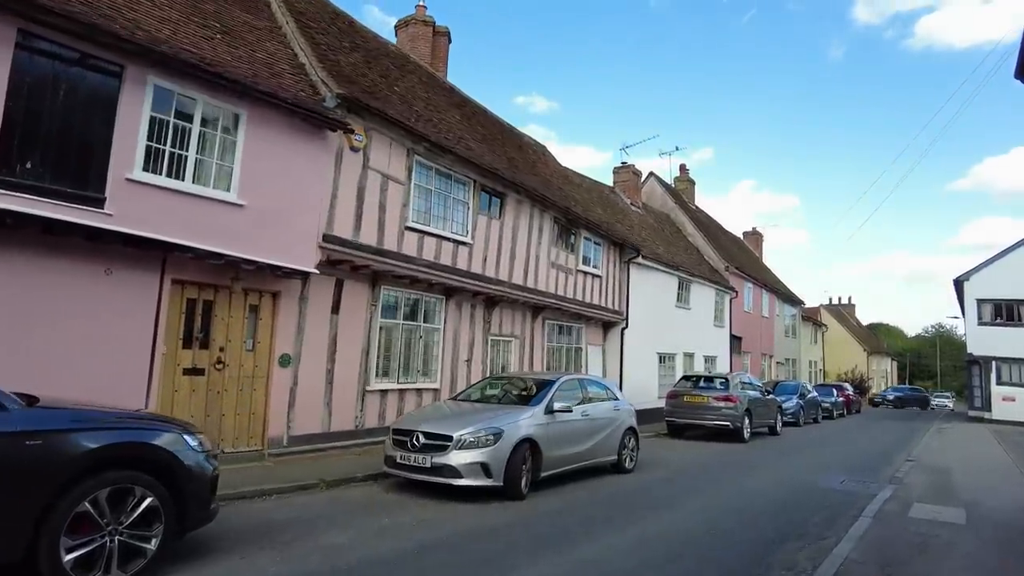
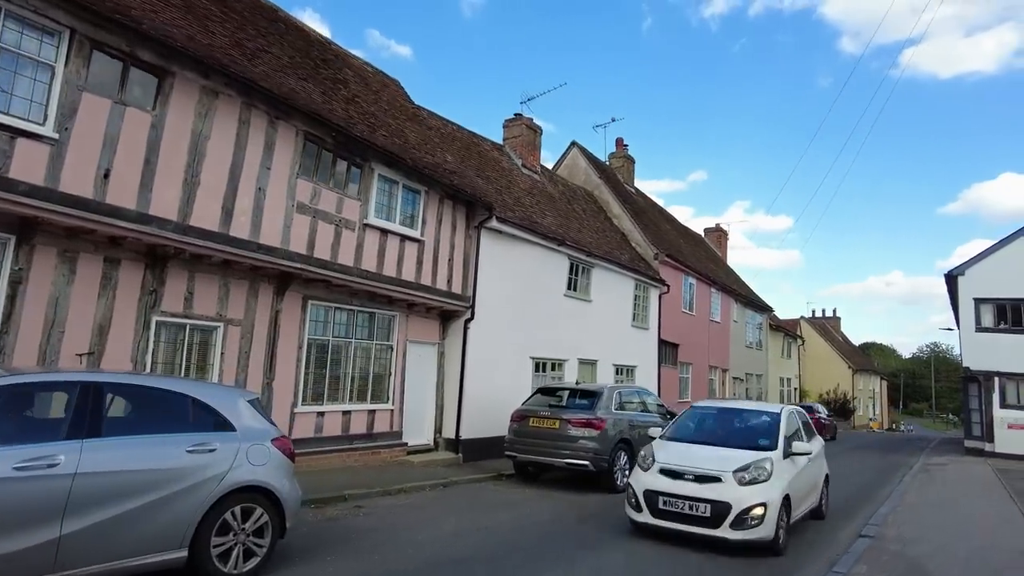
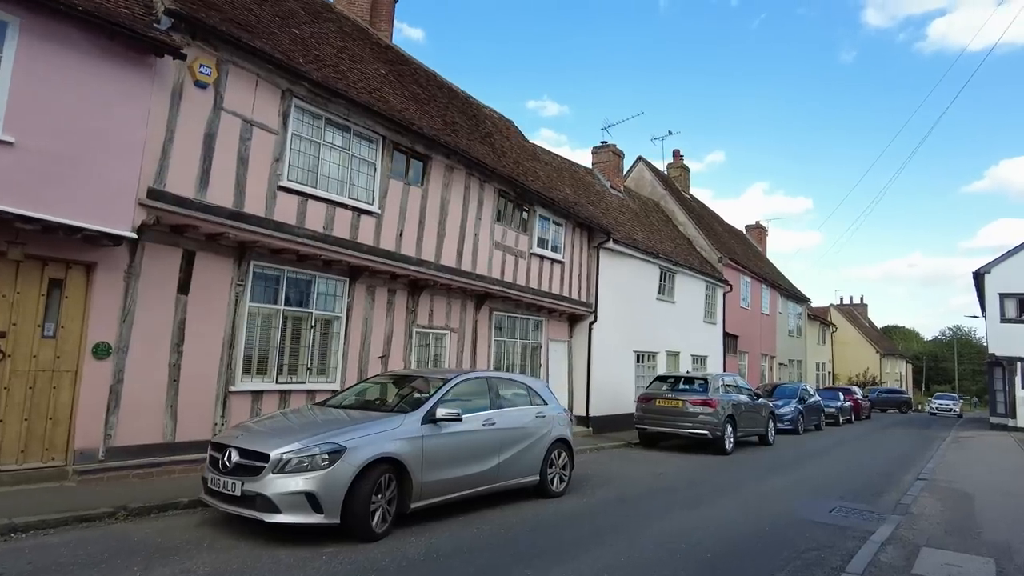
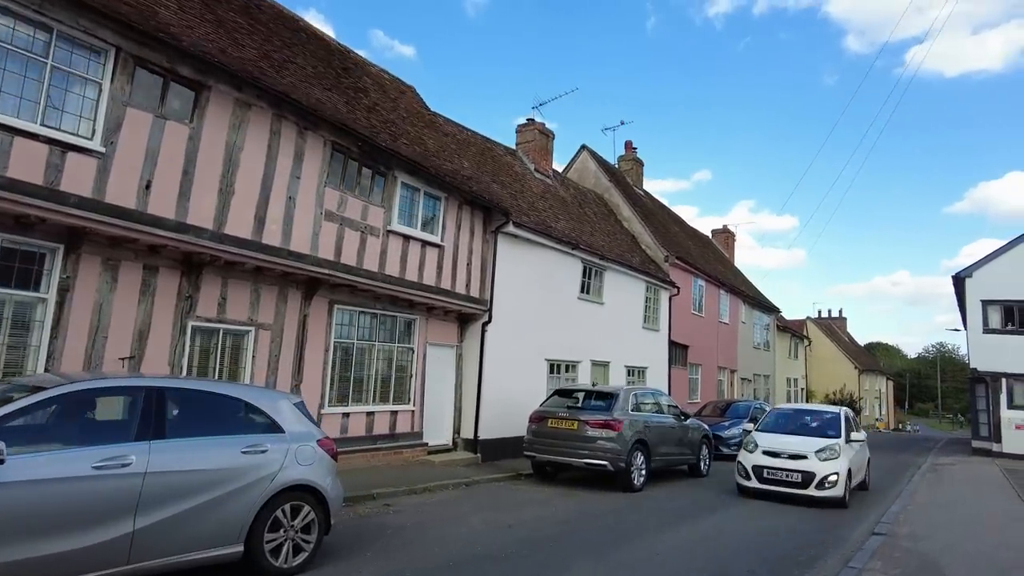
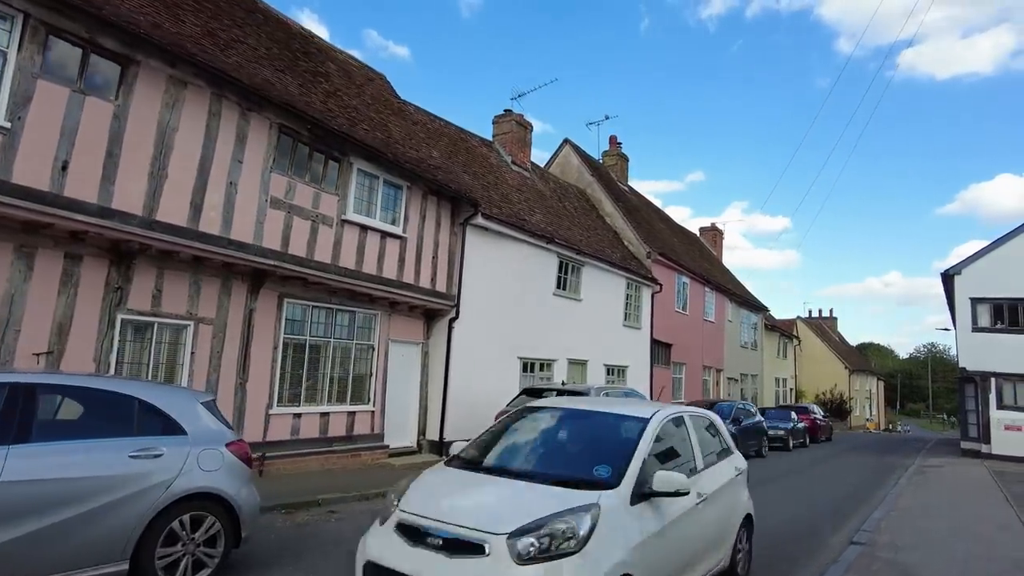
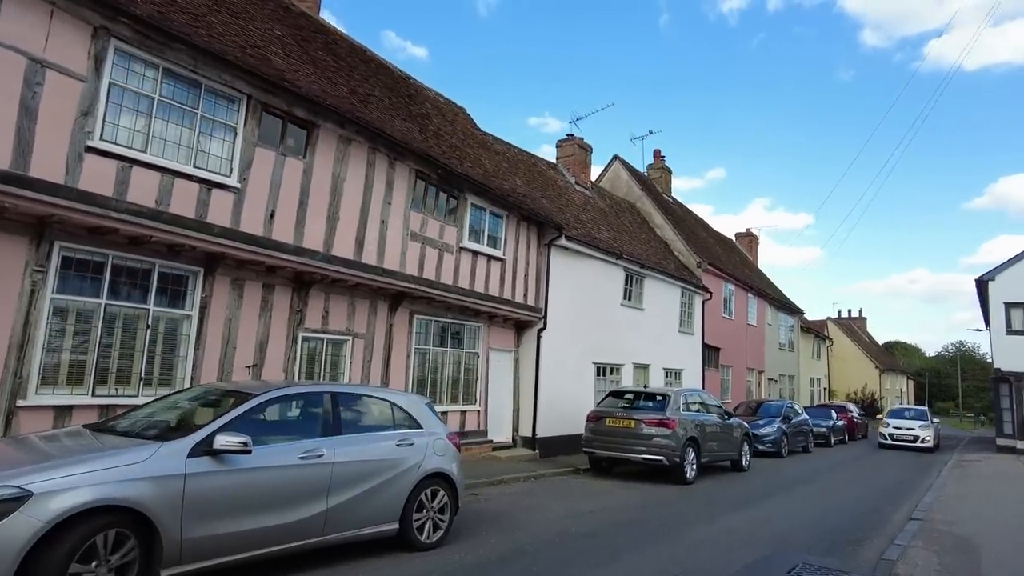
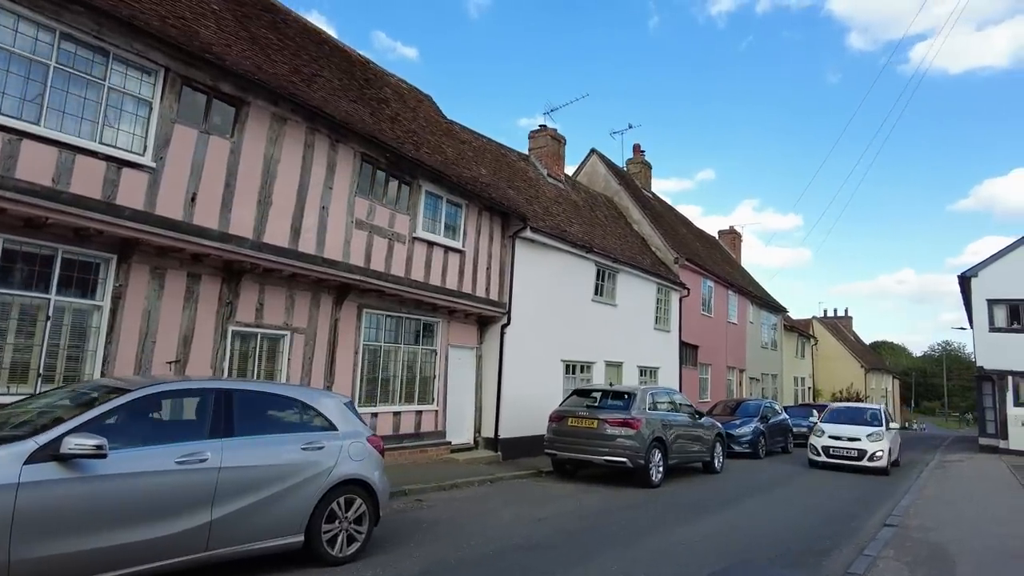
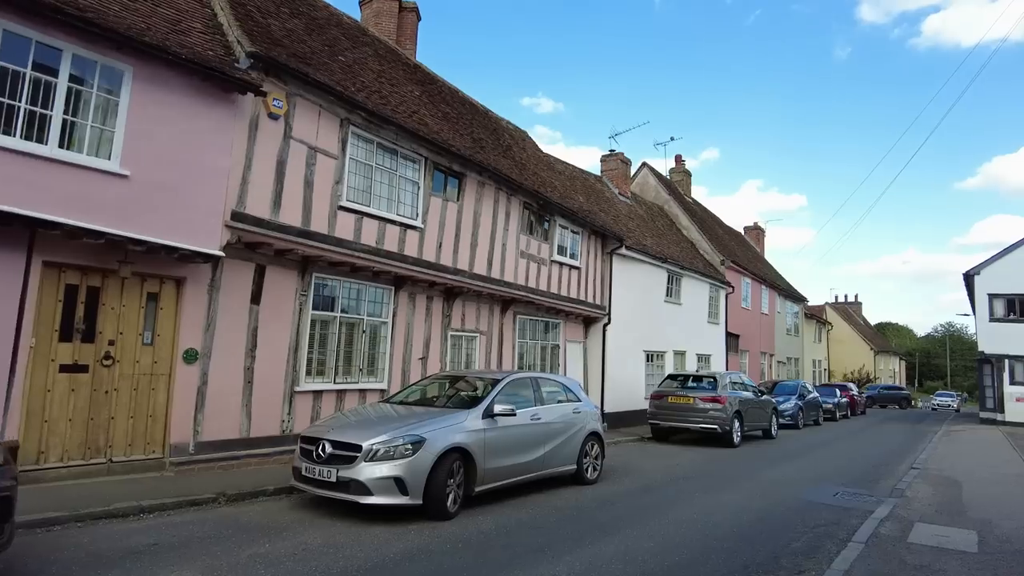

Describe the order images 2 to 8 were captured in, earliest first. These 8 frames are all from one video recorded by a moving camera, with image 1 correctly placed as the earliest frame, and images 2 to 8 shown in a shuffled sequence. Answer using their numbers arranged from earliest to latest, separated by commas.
8, 3, 6, 7, 4, 2, 5
